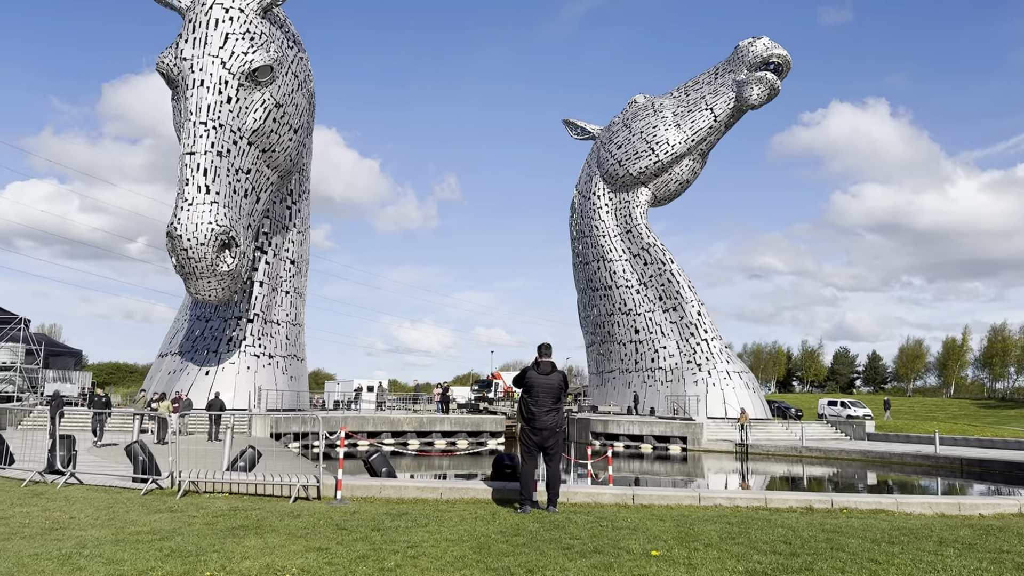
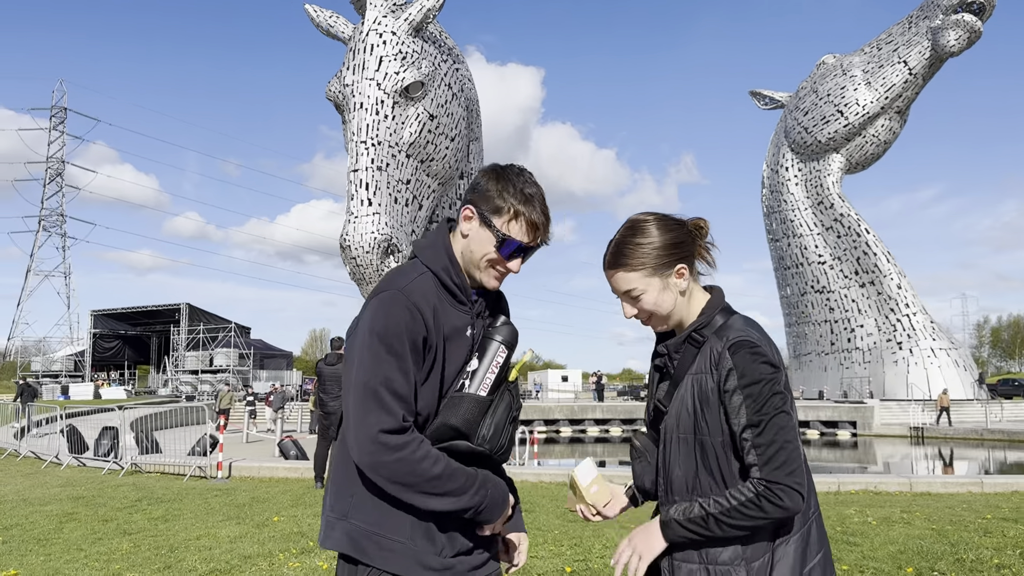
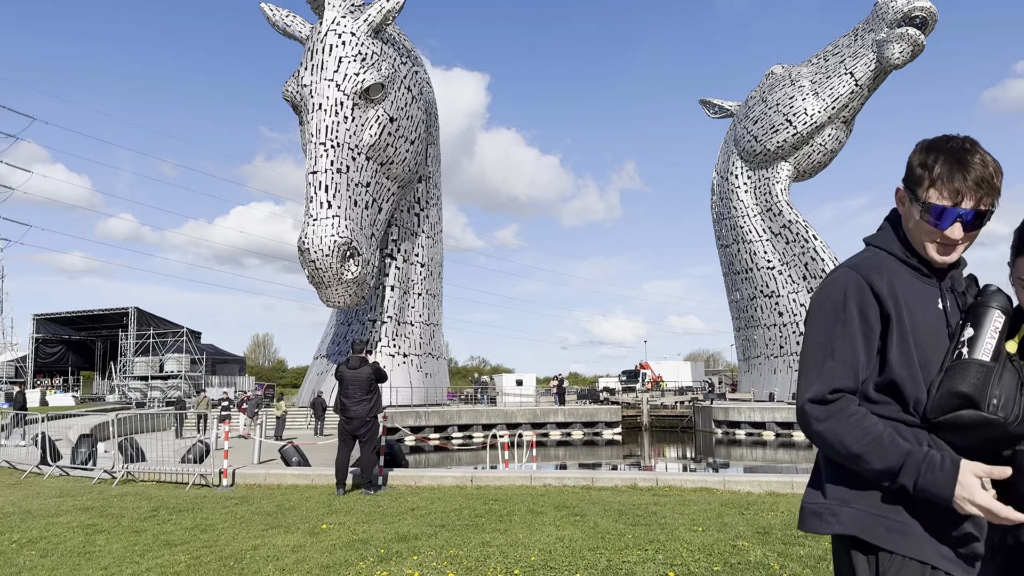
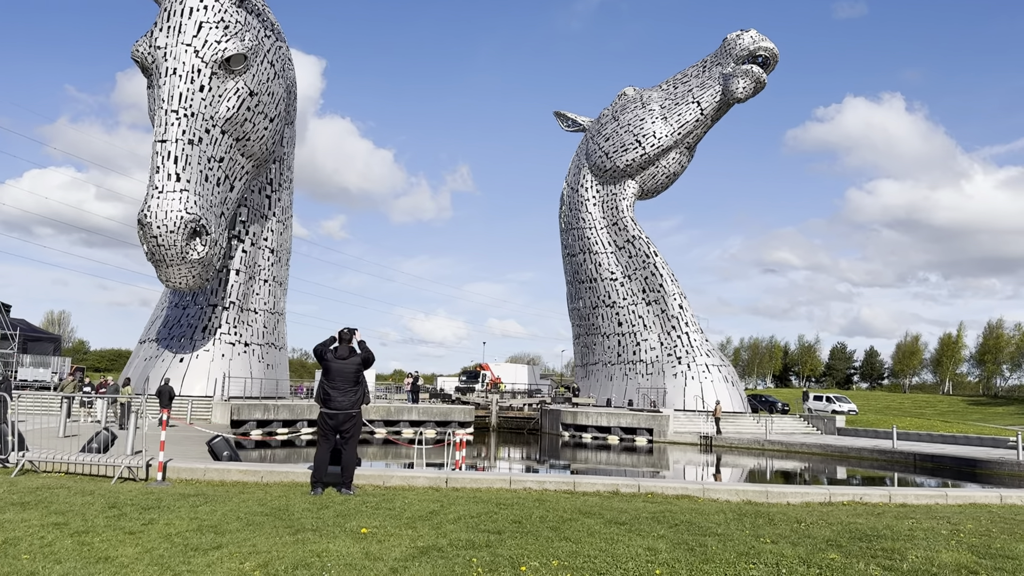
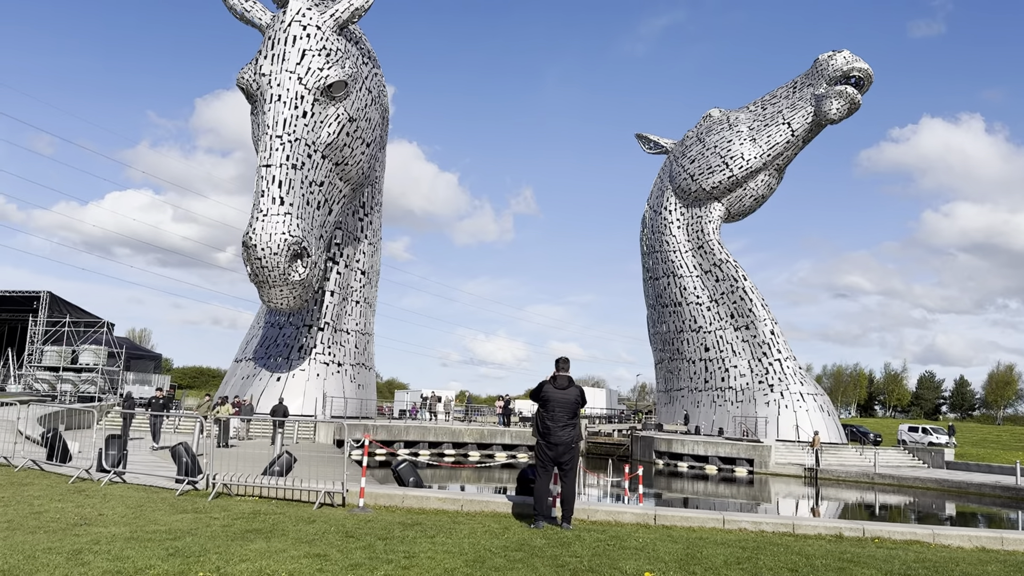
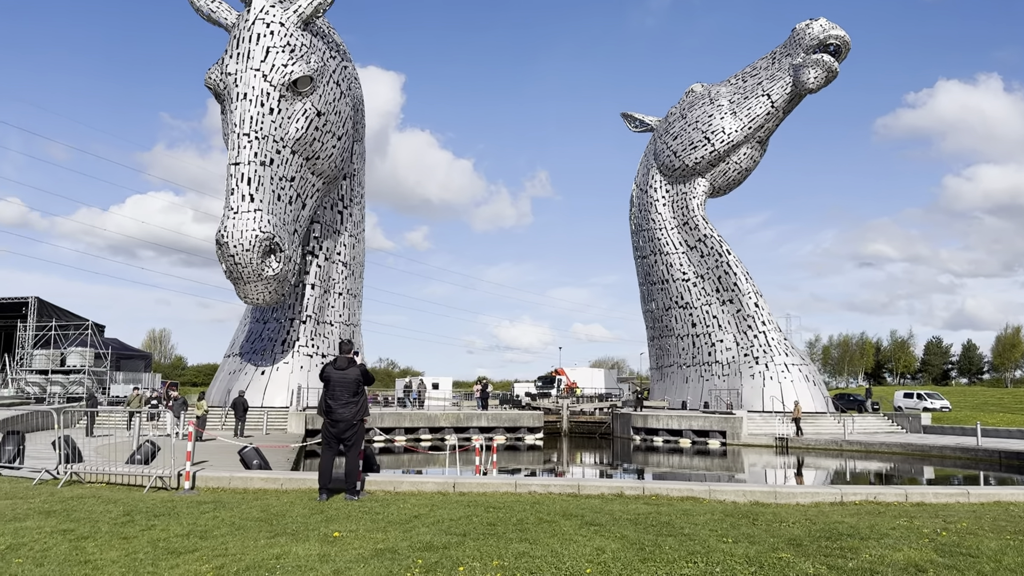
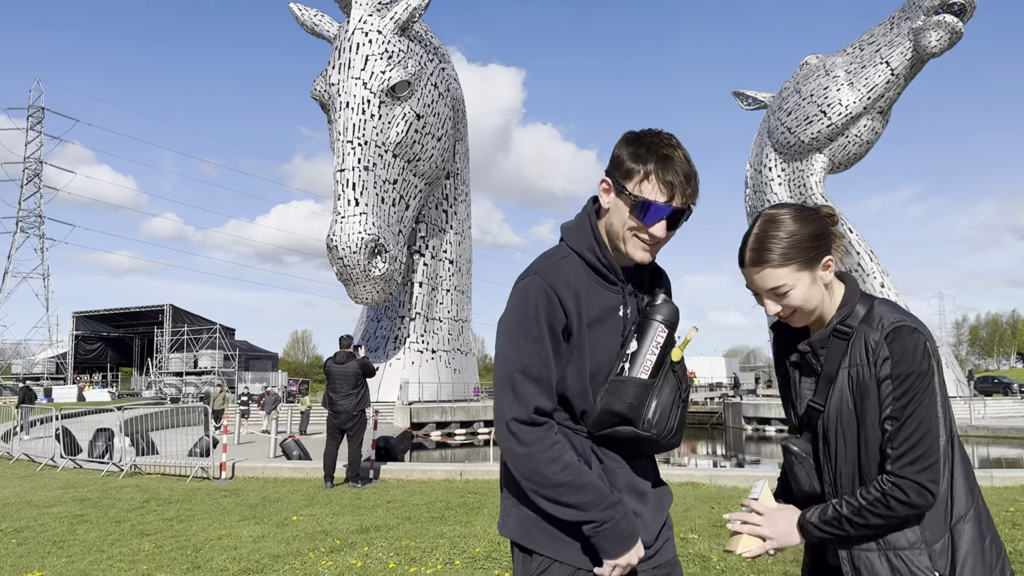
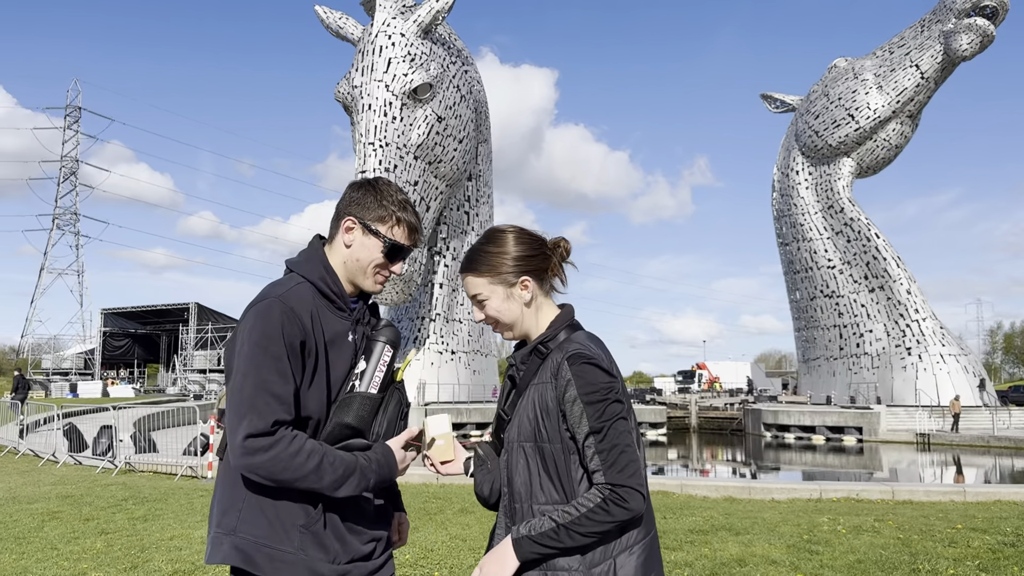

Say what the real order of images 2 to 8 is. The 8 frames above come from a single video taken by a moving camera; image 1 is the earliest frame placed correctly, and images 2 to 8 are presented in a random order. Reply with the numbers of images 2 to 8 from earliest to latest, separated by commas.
5, 4, 6, 3, 7, 2, 8
